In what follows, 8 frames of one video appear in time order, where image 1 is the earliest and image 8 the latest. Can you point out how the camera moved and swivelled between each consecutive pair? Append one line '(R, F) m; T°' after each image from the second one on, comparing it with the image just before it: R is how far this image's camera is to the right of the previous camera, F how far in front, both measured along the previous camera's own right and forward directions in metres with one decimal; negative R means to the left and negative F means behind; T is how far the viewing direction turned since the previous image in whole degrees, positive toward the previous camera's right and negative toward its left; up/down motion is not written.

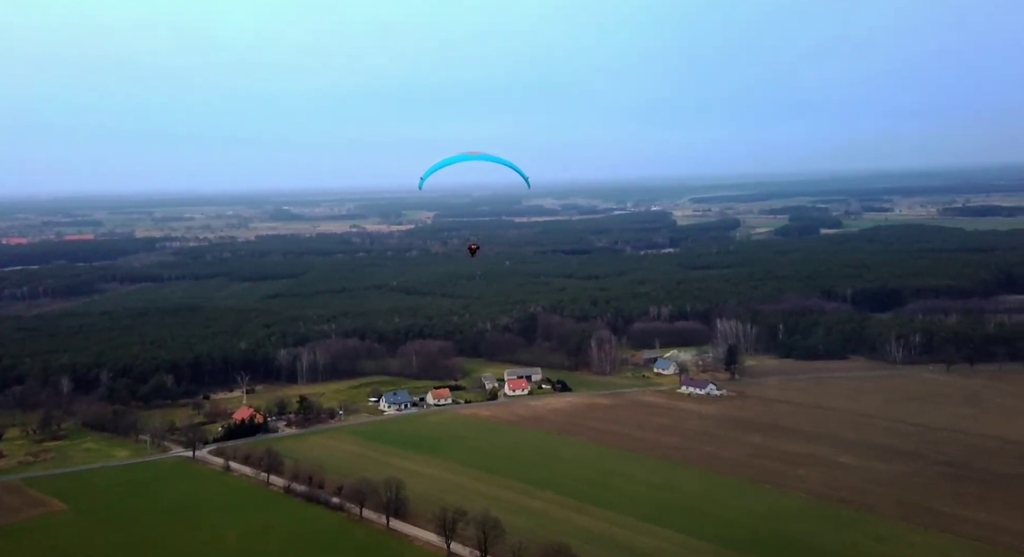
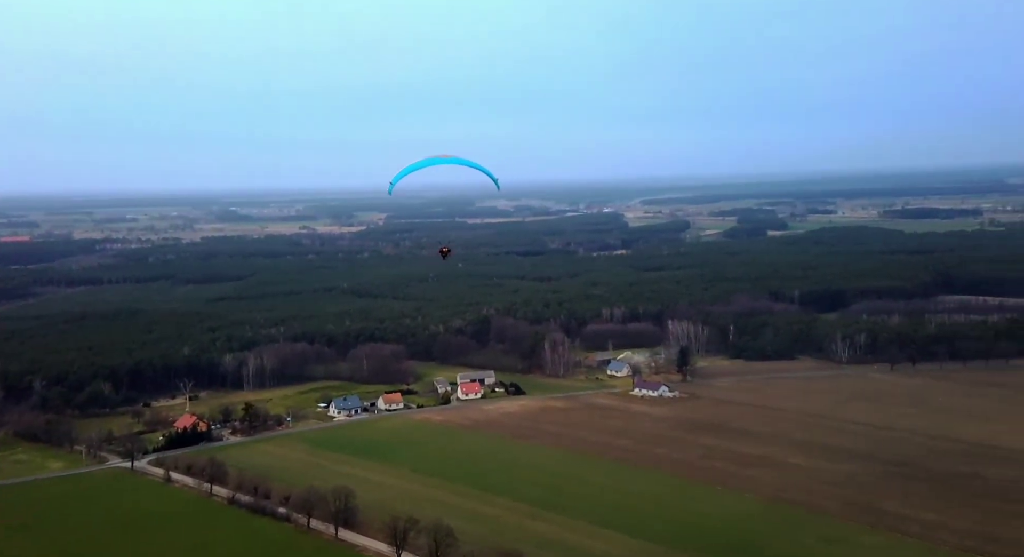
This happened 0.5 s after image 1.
(0.0, +0.7) m; +2°
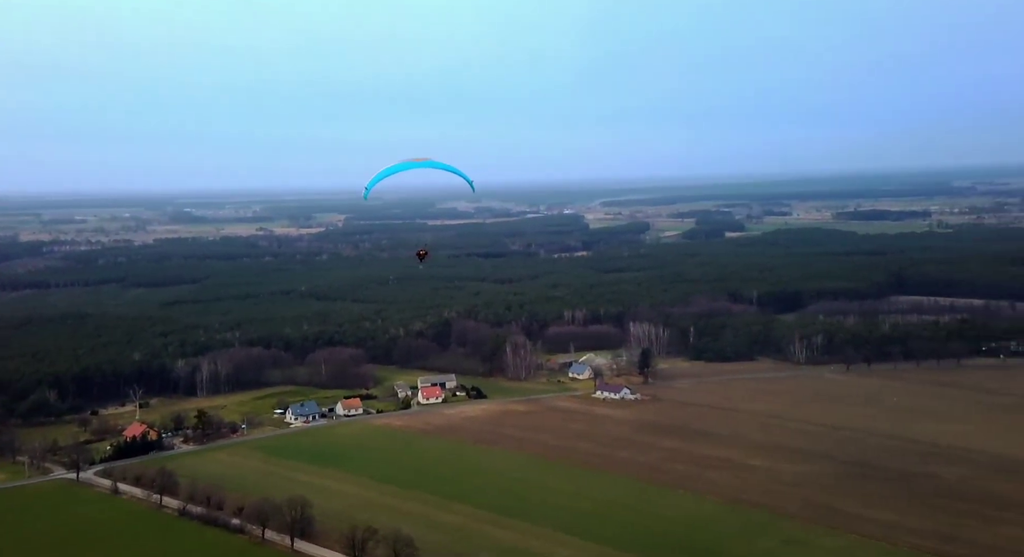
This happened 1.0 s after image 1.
(0.0, +0.7) m; +2°
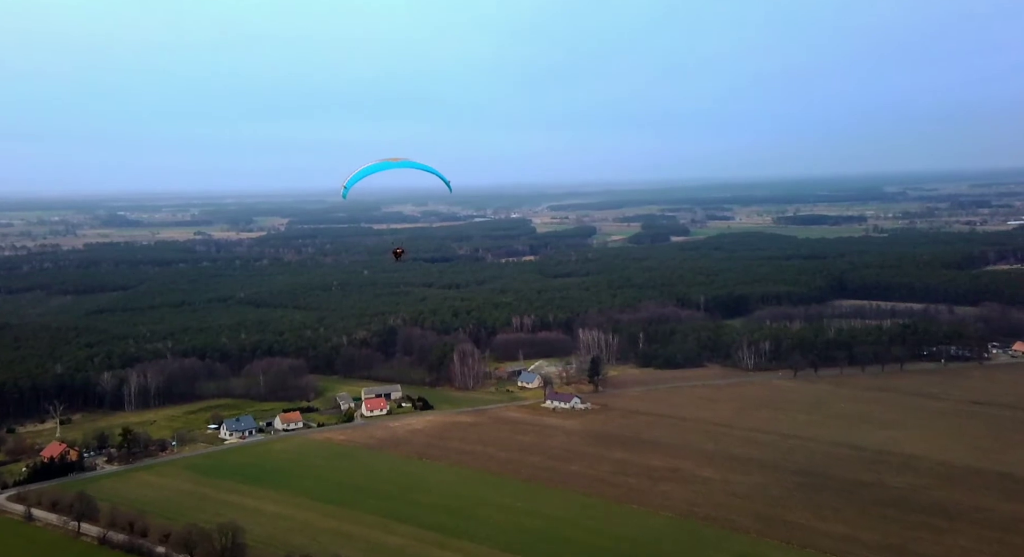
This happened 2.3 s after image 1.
(0.0, +1.6) m; +3°
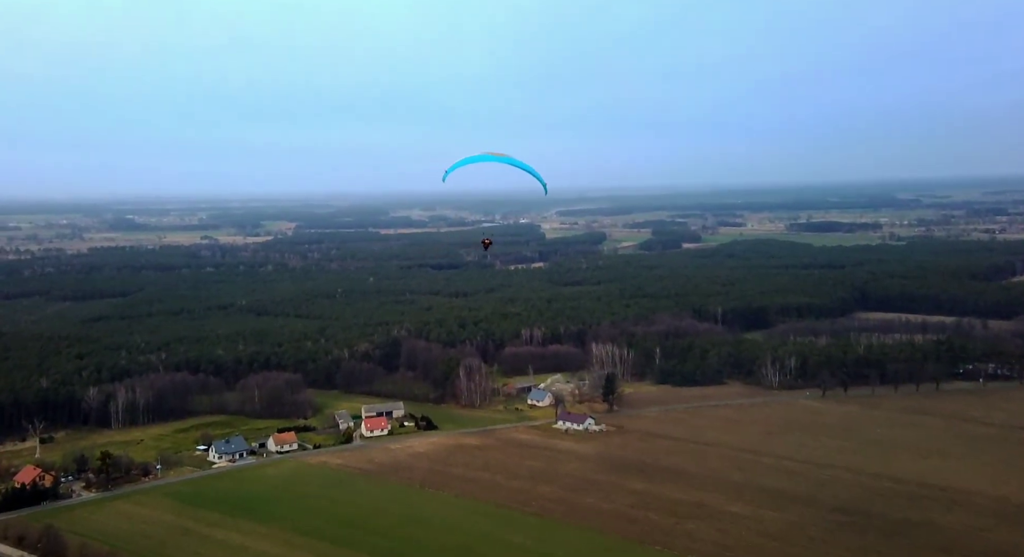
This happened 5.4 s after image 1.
(0.0, +2.3) m; 0°
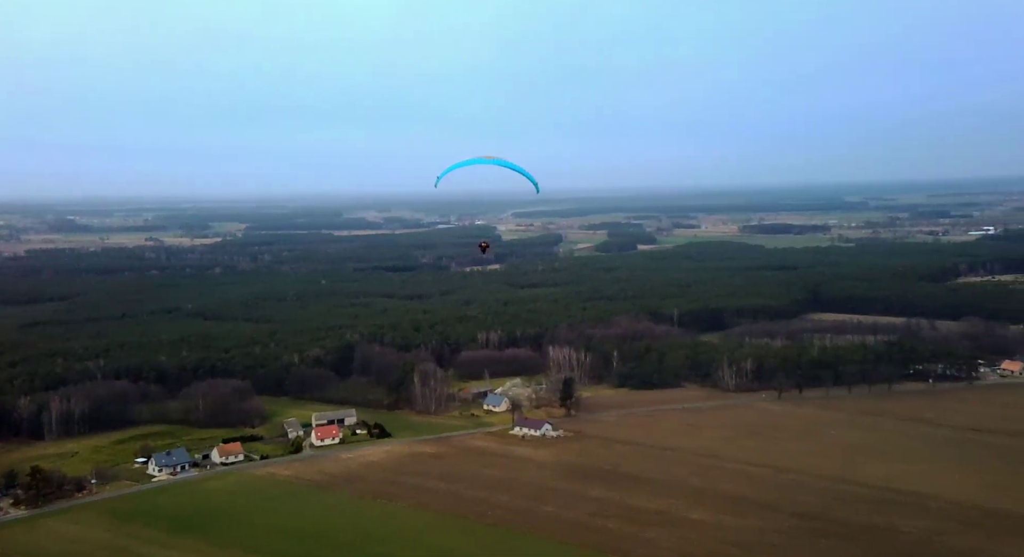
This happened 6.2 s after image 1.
(0.0, +1.3) m; +2°
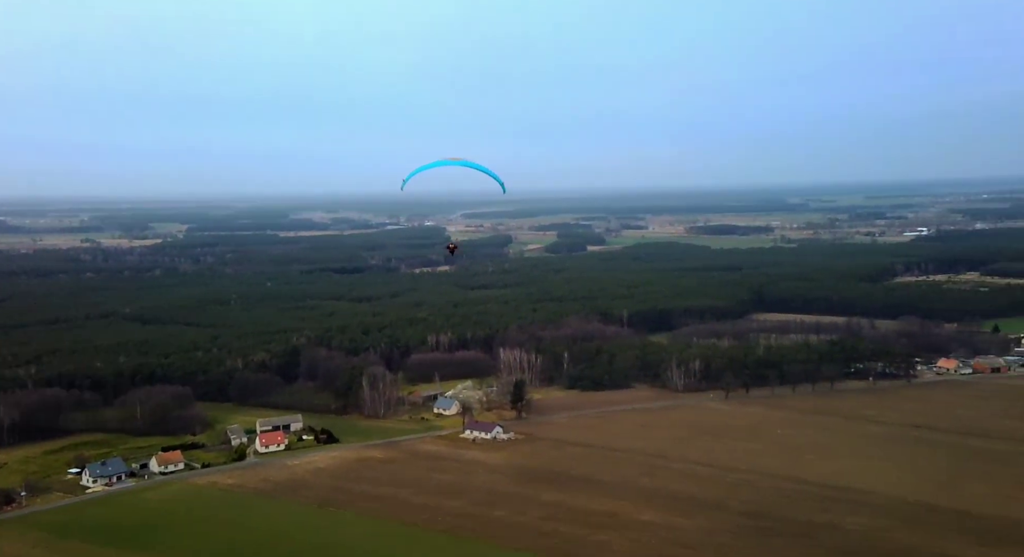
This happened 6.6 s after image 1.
(-0.1, +0.9) m; +2°
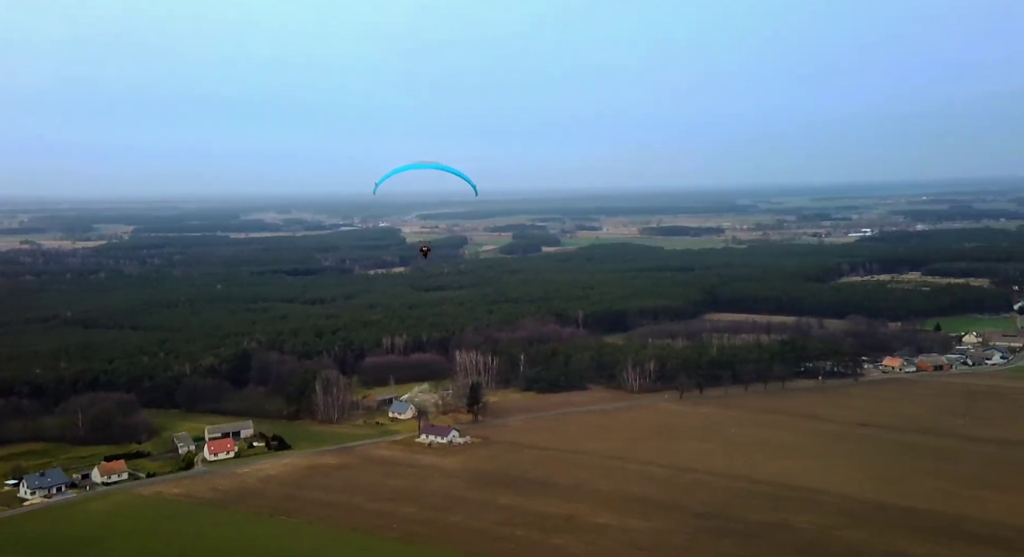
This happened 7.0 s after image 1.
(-0.1, +0.9) m; +2°
